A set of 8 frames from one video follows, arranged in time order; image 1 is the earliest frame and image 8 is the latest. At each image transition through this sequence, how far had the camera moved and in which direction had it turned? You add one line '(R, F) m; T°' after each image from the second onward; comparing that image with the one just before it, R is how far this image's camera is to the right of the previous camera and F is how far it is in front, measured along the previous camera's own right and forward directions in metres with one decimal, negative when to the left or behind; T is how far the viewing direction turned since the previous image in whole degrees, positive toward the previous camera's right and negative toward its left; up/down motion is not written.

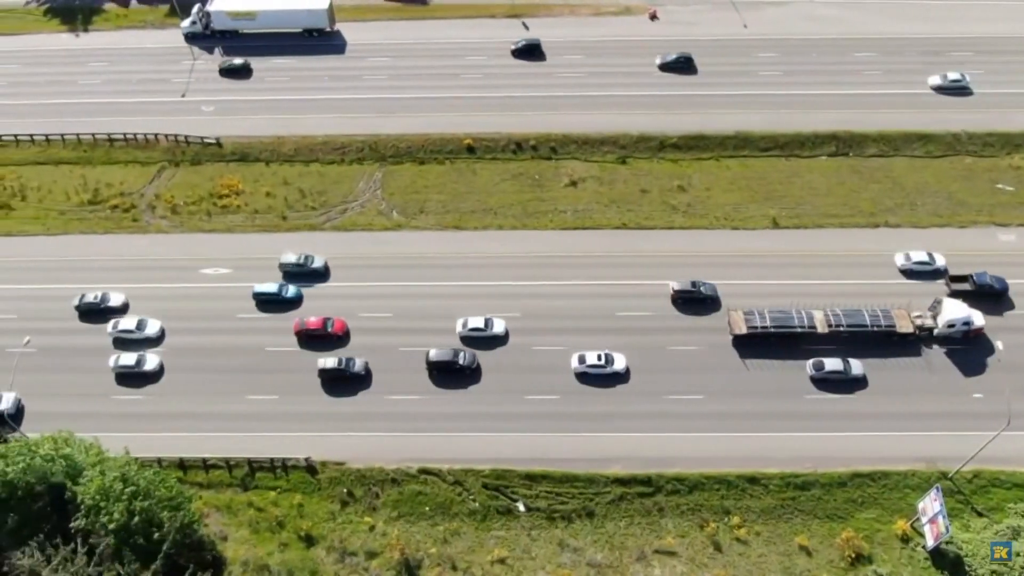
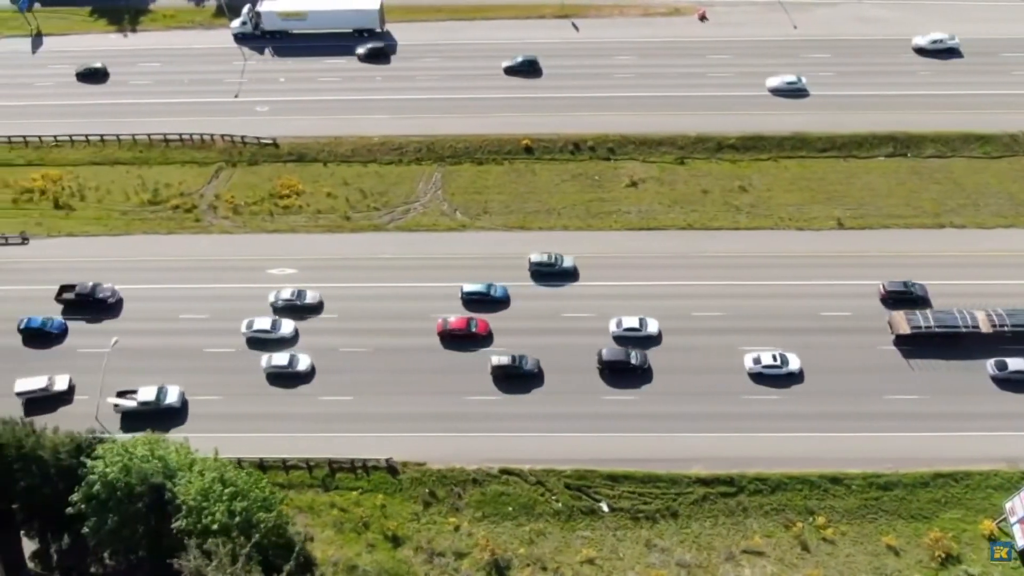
(-3.5, 0.0) m; 0°
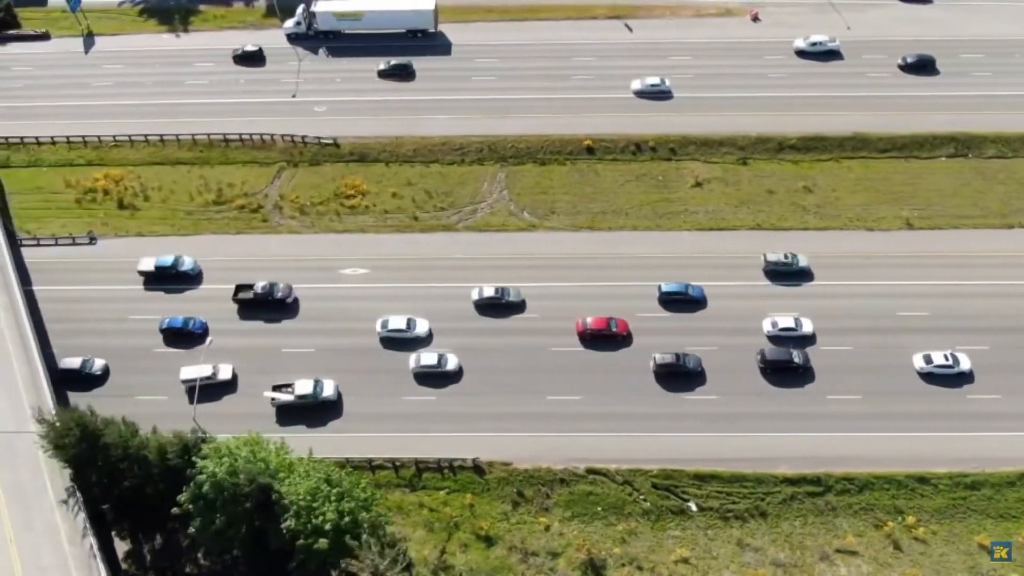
(-3.7, -0.1) m; 0°
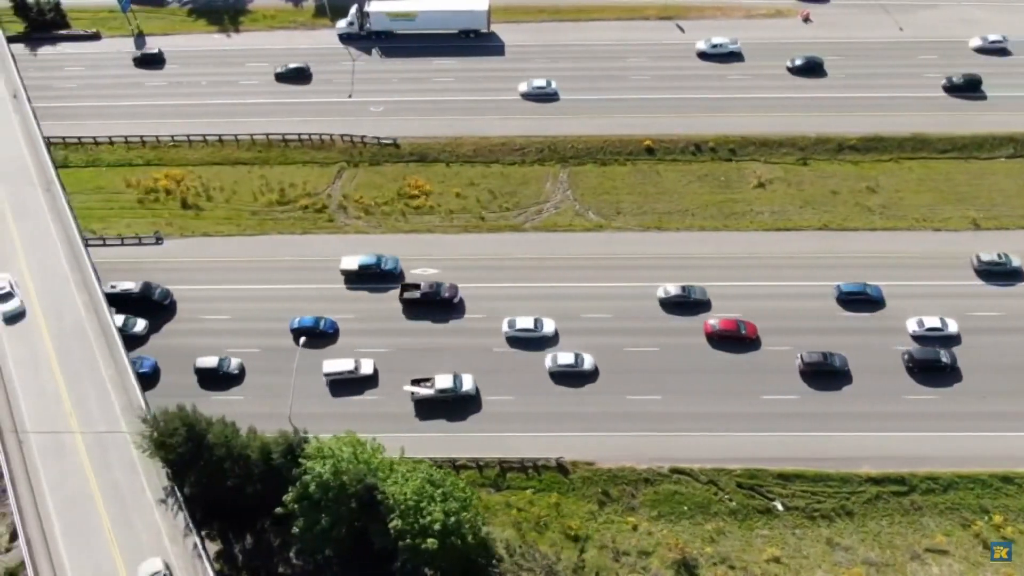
(-3.4, -0.1) m; 0°
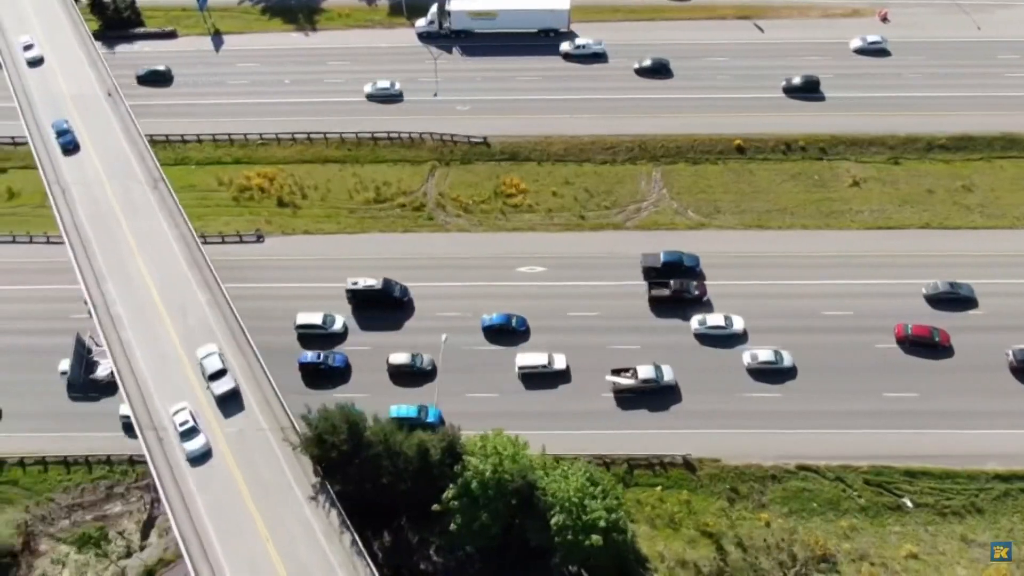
(-5.2, -0.2) m; 0°
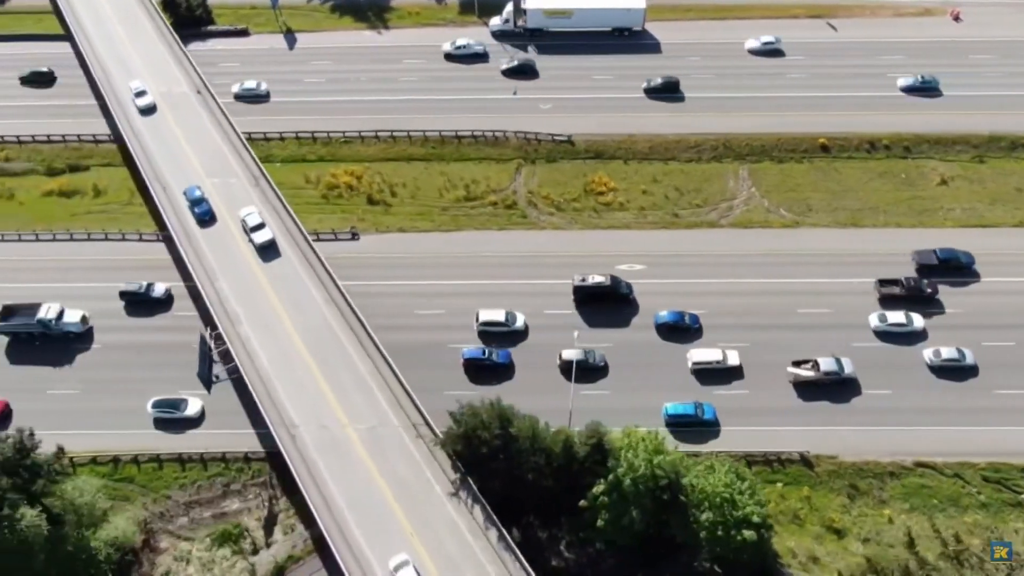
(-4.9, -0.2) m; 0°
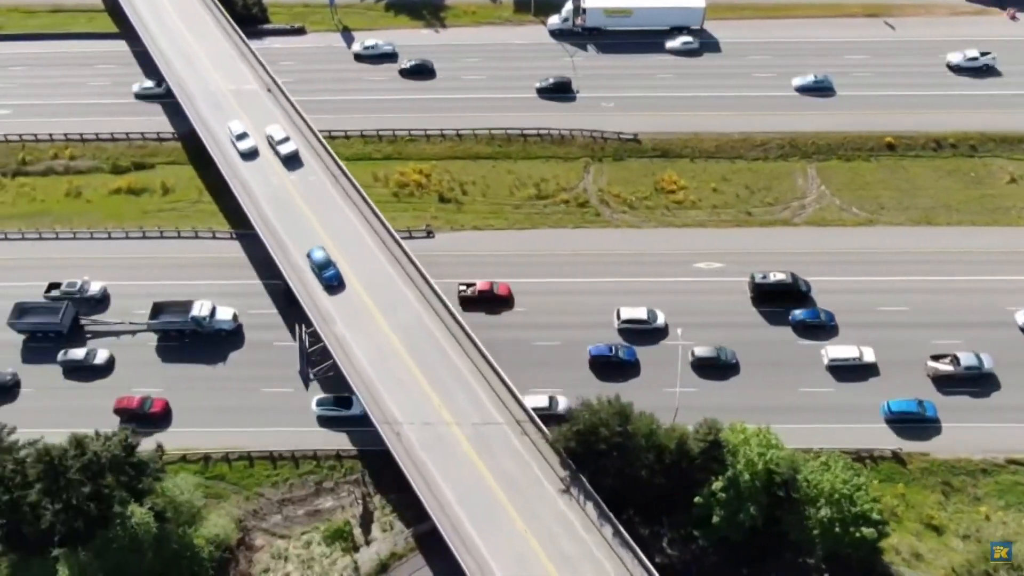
(-4.0, -0.1) m; 0°
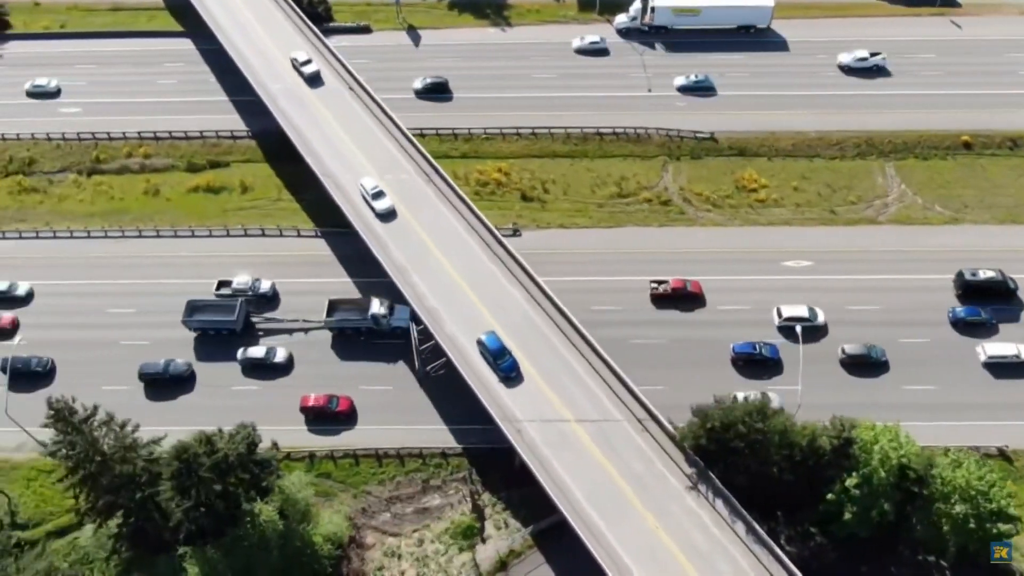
(-4.6, -0.1) m; 0°
